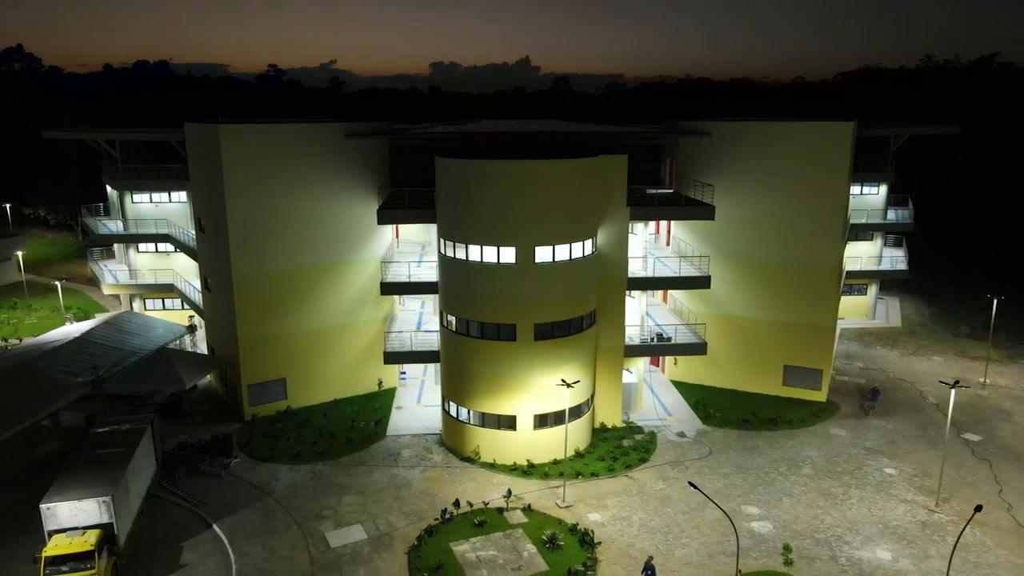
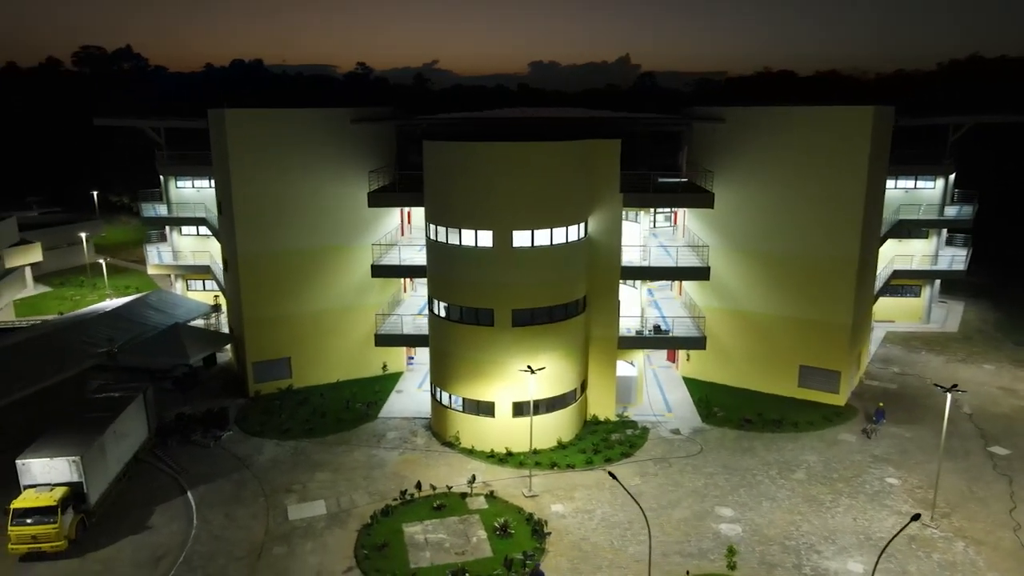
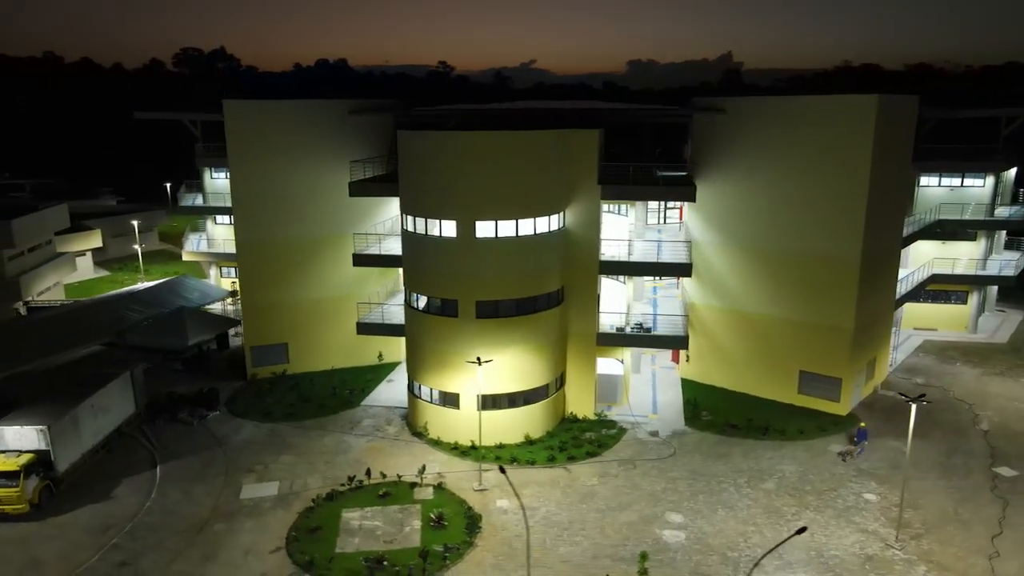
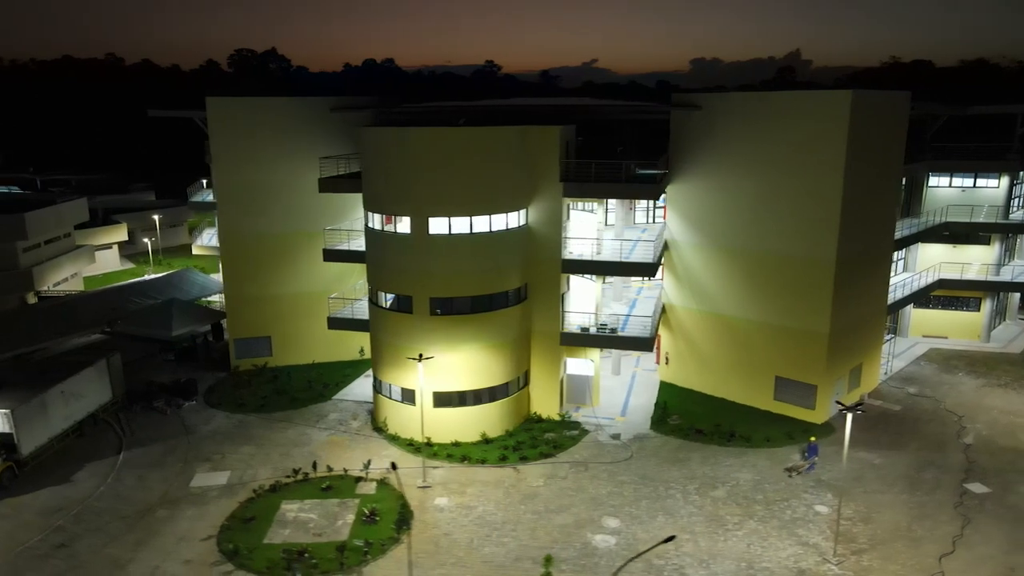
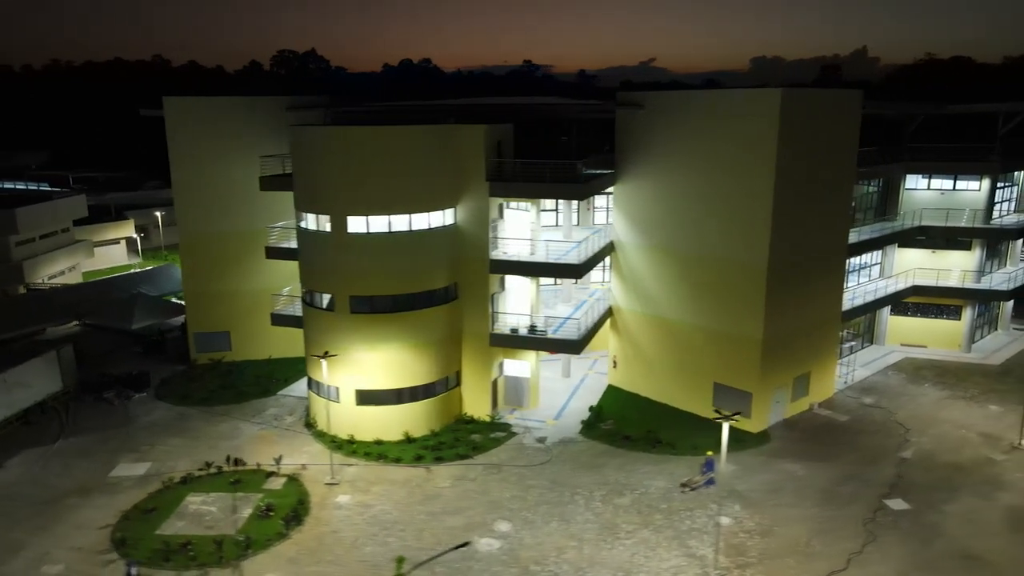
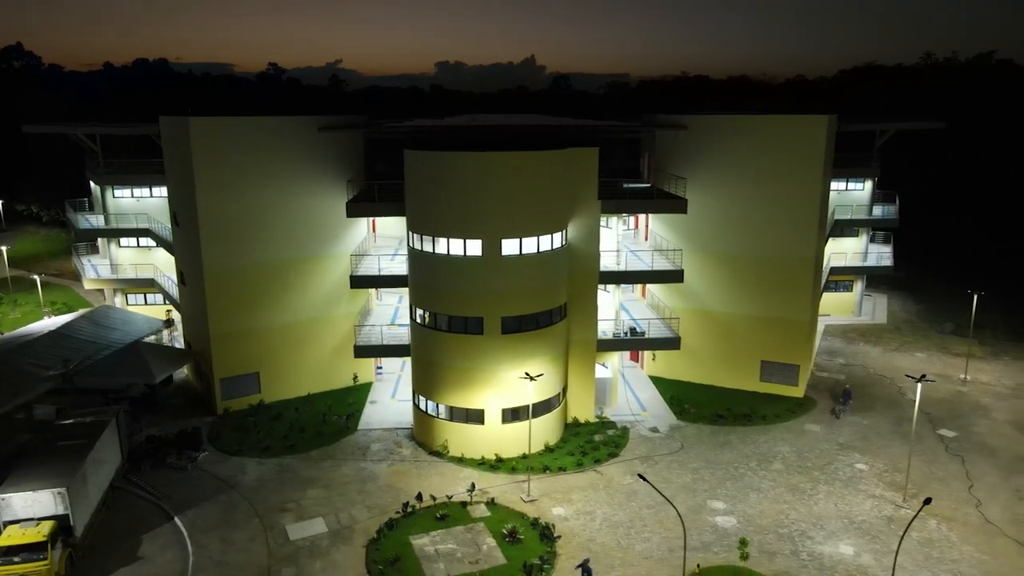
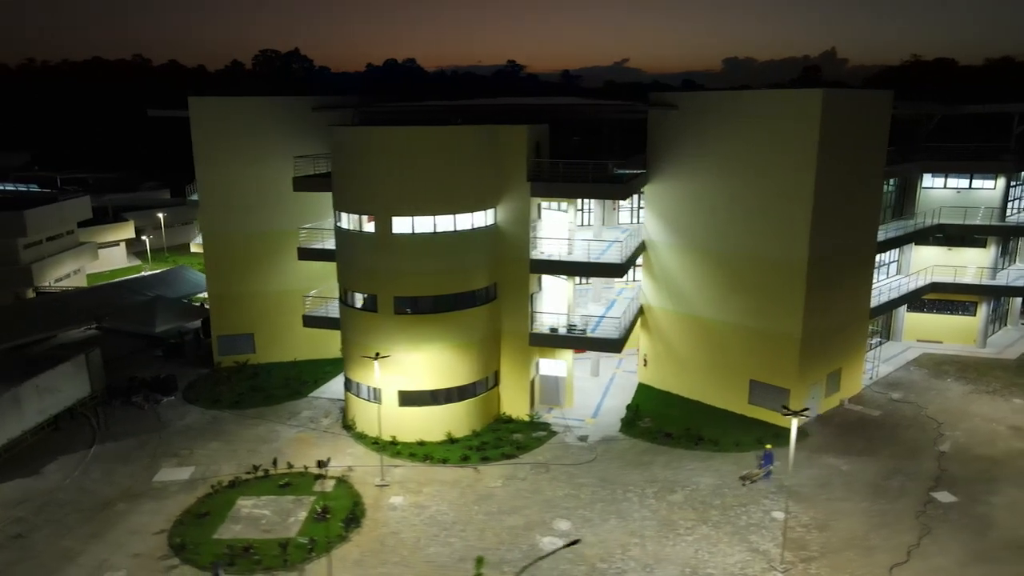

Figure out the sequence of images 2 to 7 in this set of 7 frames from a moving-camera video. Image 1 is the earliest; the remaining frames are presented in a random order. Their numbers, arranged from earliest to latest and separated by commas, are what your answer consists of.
6, 2, 3, 4, 7, 5
